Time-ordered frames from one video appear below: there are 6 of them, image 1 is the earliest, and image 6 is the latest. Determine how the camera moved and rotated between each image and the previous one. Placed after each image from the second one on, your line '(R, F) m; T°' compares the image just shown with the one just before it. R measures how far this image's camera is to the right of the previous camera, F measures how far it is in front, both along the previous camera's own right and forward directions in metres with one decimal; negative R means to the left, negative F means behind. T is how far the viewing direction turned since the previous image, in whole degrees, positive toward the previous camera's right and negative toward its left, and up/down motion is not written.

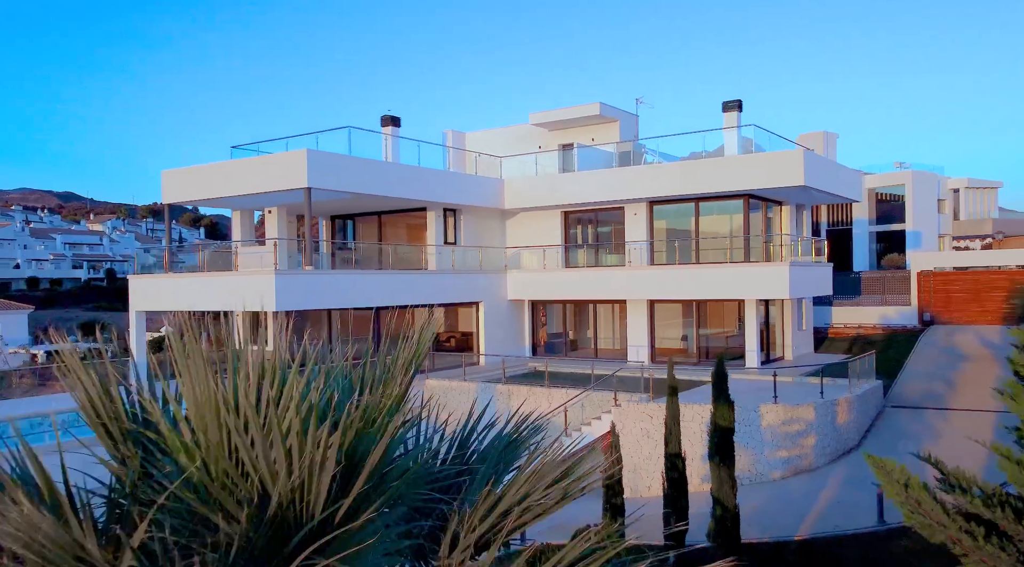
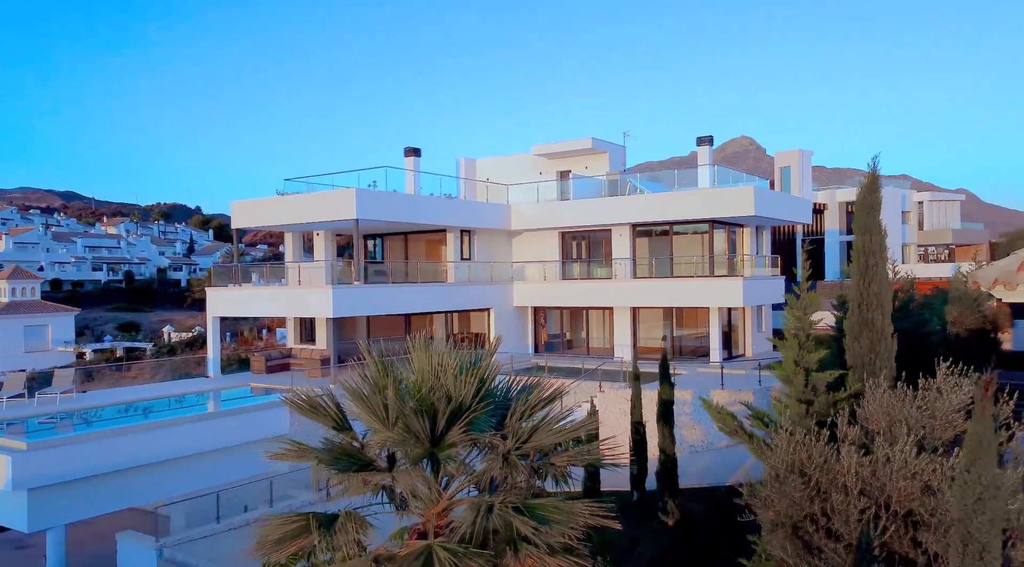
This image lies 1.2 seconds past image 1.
(-0.2, -4.7) m; 0°
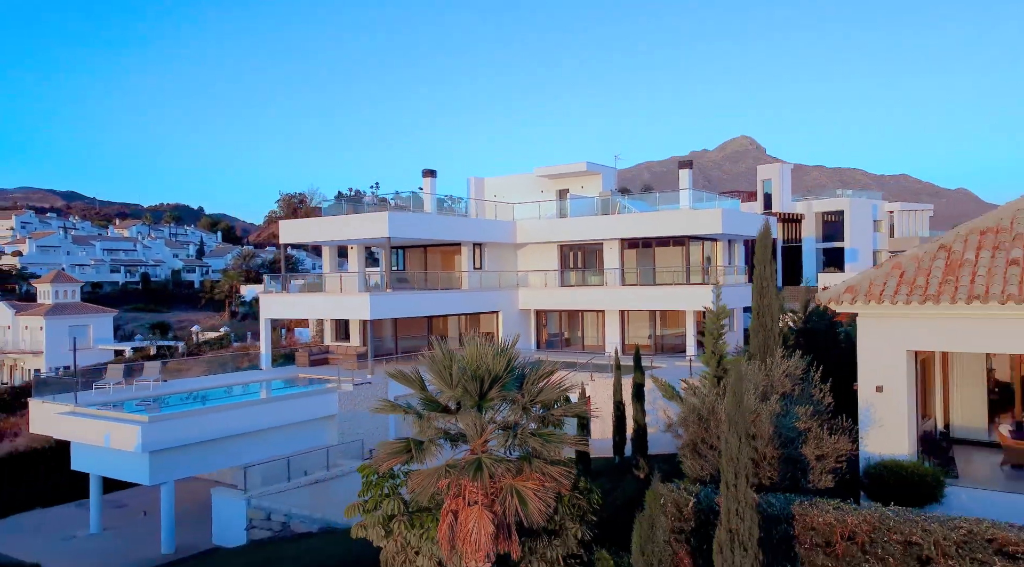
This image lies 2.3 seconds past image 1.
(-0.2, -4.6) m; 0°
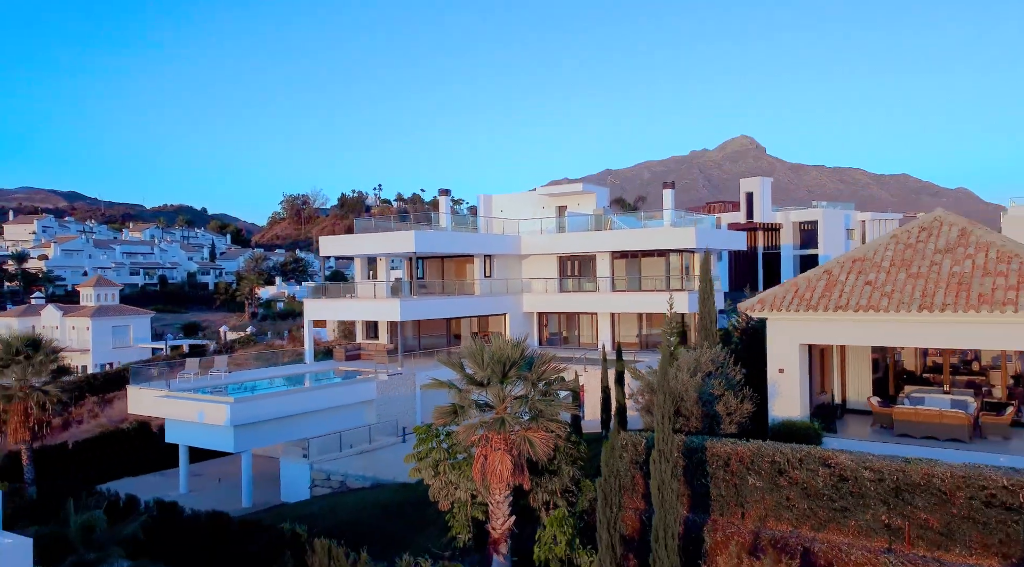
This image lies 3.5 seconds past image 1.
(-0.2, -5.3) m; 0°
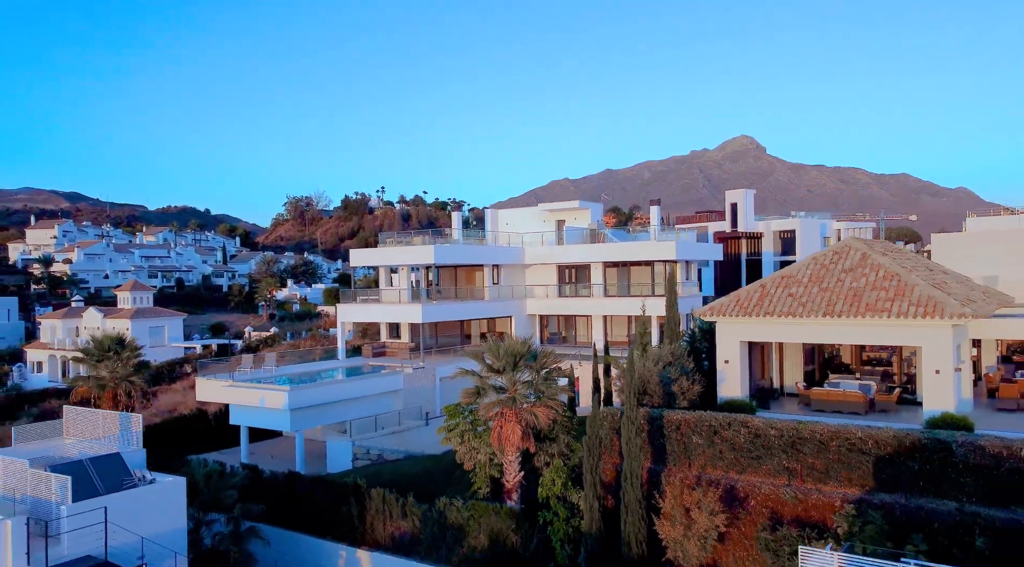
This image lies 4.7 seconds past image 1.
(-0.2, -5.4) m; 0°
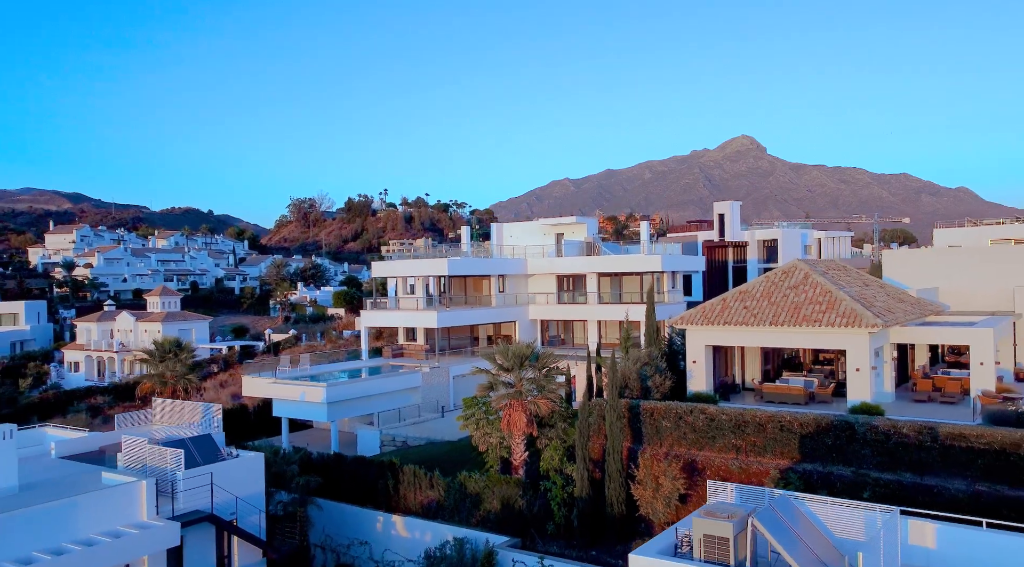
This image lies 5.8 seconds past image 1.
(-0.2, -5.0) m; 0°
